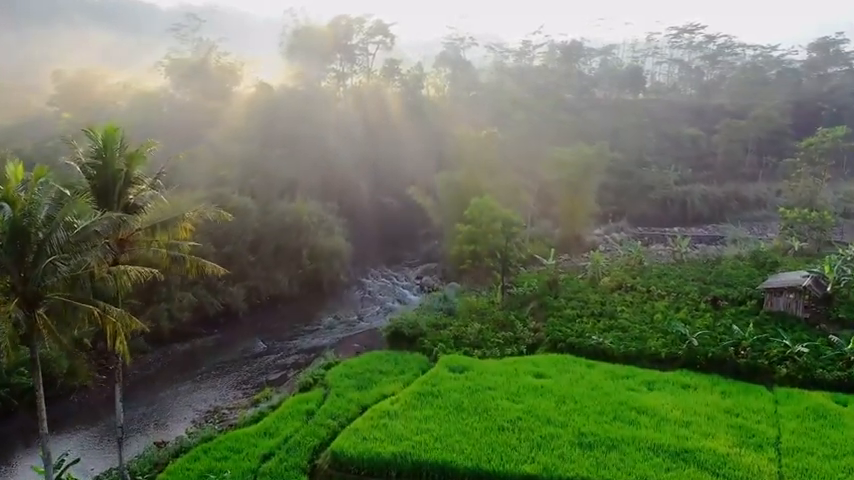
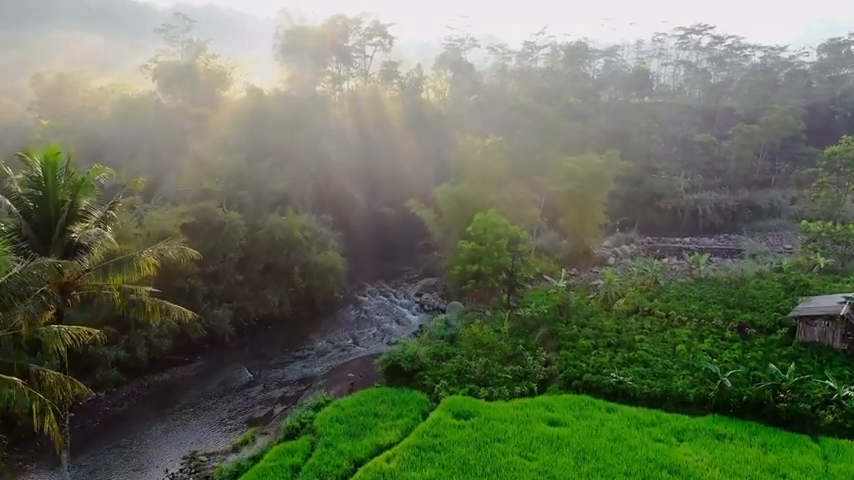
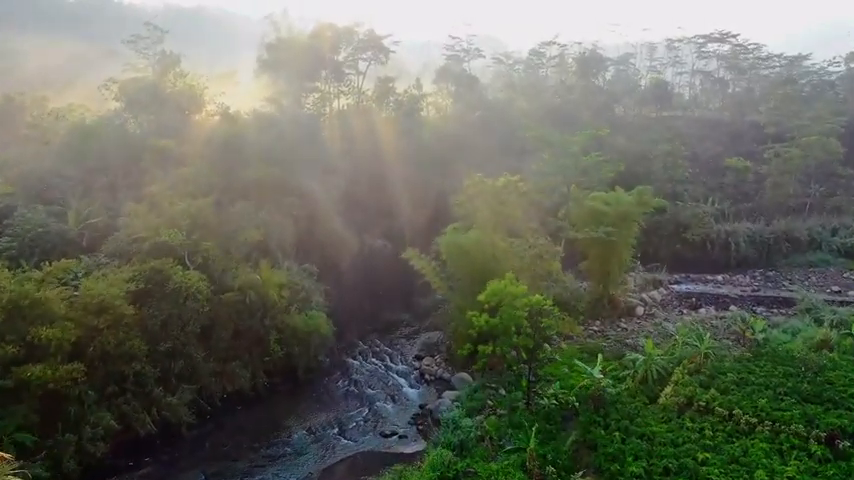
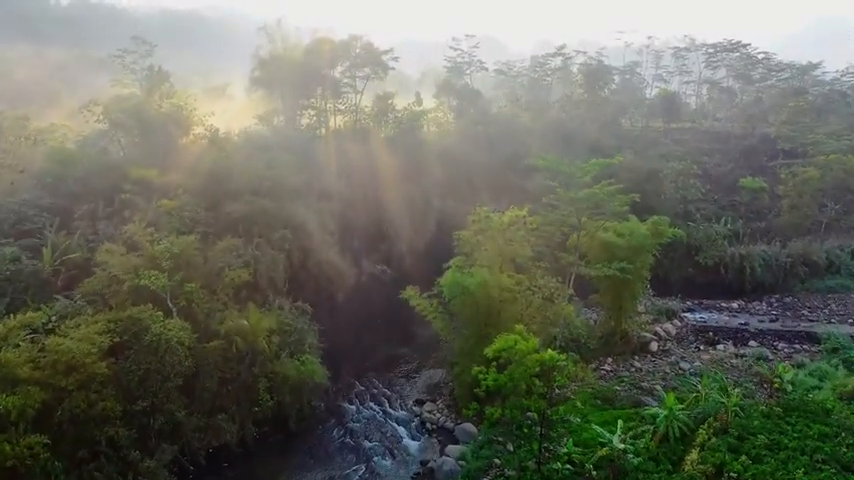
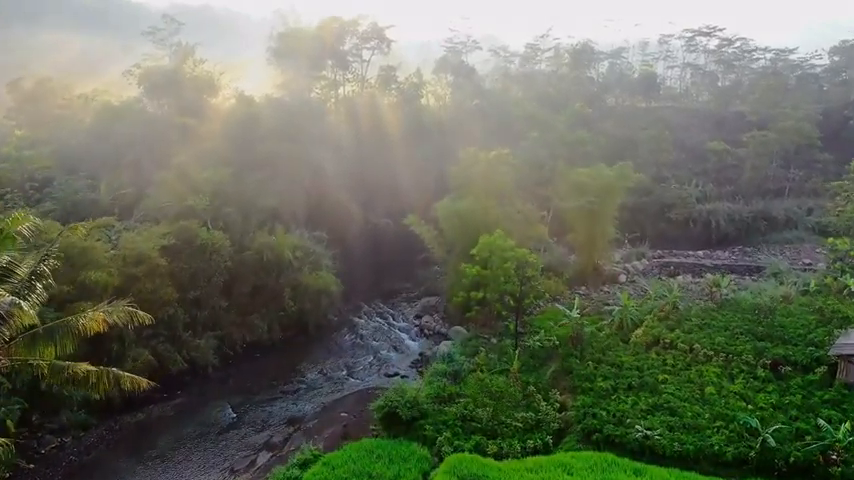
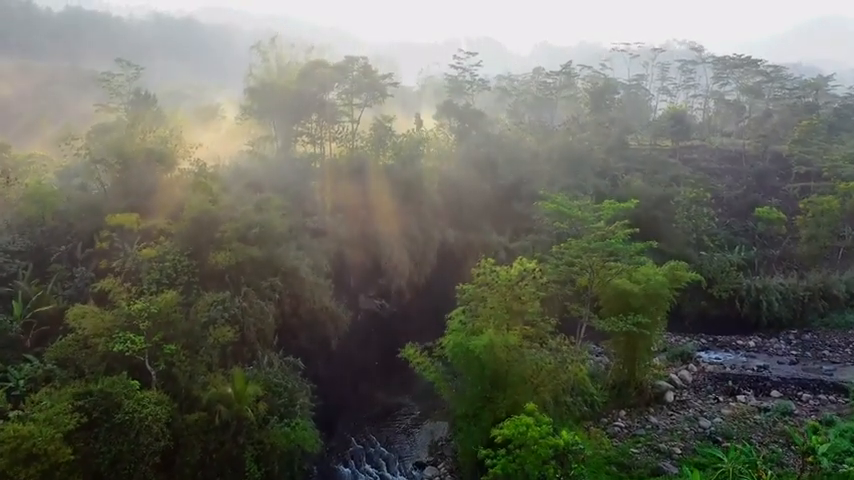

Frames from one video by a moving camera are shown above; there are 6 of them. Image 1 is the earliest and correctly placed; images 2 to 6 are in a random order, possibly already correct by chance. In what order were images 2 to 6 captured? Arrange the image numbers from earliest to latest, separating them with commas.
2, 5, 3, 4, 6
